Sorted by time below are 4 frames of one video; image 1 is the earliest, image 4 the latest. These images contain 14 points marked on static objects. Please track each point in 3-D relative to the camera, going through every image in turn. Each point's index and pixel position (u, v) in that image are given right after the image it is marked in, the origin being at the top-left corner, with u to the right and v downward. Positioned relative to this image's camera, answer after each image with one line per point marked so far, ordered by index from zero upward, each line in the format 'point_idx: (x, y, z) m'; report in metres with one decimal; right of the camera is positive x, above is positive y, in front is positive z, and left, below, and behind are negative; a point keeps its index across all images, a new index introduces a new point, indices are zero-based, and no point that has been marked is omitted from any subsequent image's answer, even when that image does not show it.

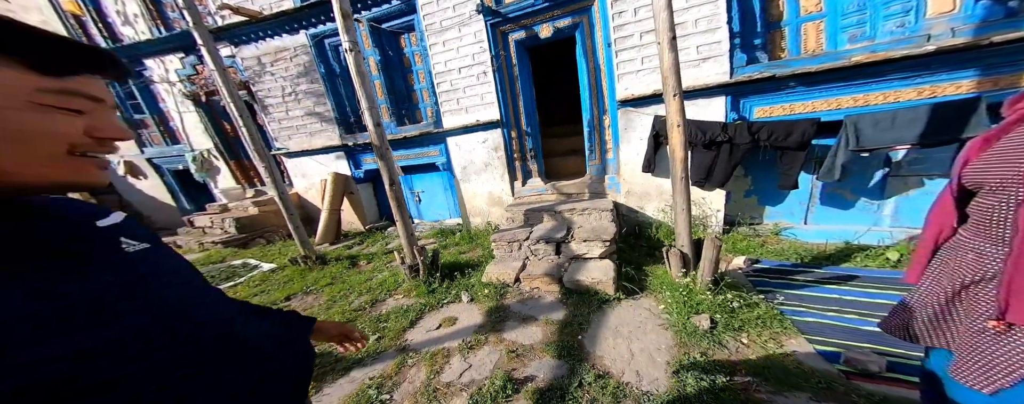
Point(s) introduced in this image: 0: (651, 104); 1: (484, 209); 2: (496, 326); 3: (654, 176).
0: (+1.9, +1.4, +4.0) m
1: (-0.6, -0.1, +5.5) m
2: (-0.2, -1.3, +3.1) m
3: (+2.2, +0.4, +4.3) m
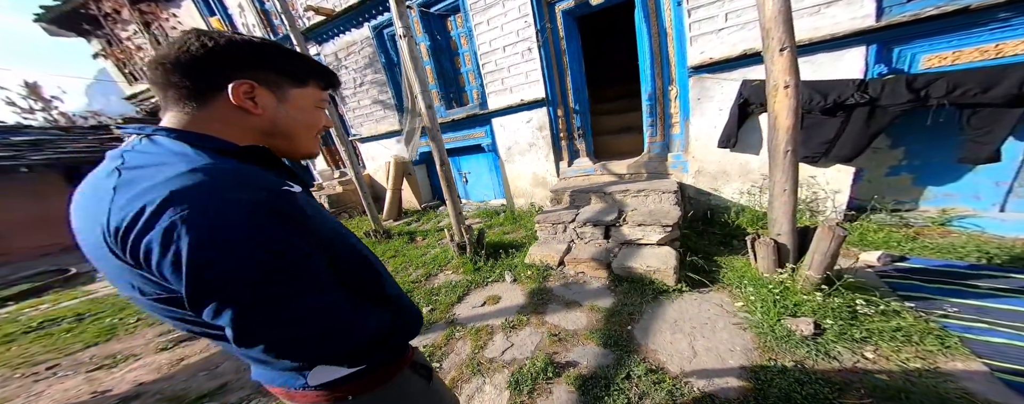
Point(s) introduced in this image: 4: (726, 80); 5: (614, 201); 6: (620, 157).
0: (+2.5, +1.6, +3.4) m
1: (+0.4, +0.2, +5.4) m
2: (+0.3, -1.1, +3.0) m
3: (+2.8, +0.6, +3.6) m
4: (+2.5, +1.5, +3.5) m
5: (+1.4, 0.0, +4.0) m
6: (+1.8, +0.8, +4.9) m
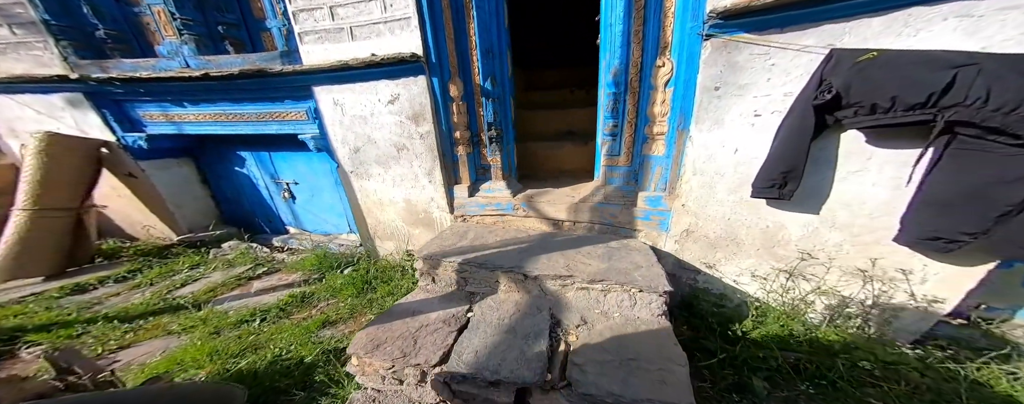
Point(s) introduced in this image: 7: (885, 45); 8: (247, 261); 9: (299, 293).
0: (+1.5, +0.9, +1.5) m
1: (-1.2, -0.3, +3.0) m
2: (-0.7, -1.6, +0.7) m
3: (+1.7, 0.0, +1.8) m
4: (+1.5, +0.9, +1.6) m
5: (+0.2, -0.6, +1.8) m
6: (+0.4, +0.2, +2.9) m
7: (+1.9, +0.8, +1.5) m
8: (-2.9, -0.6, +3.1) m
9: (-1.9, -0.9, +2.7) m
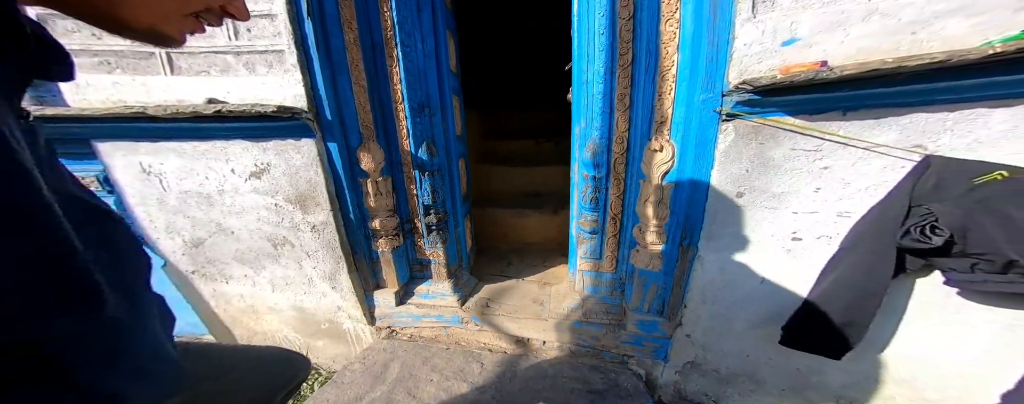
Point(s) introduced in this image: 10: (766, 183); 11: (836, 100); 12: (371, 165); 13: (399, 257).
0: (+1.3, +0.3, +1.1) m
1: (-1.6, -1.0, +2.1) m
2: (-0.8, -2.3, -0.2) m
3: (+1.4, -0.7, +1.4) m
4: (+1.3, +0.2, +1.2) m
5: (-0.1, -1.2, +1.1) m
6: (0.0, -0.5, +2.2) m
7: (+1.7, +0.1, +1.1) m
8: (-3.3, -1.4, +1.9) m
9: (-2.2, -1.6, +1.6) m
10: (+1.1, +0.1, +1.2) m
11: (+1.2, +0.3, +1.1) m
12: (-0.8, +0.2, +1.6) m
13: (-0.7, -0.3, +1.8) m
